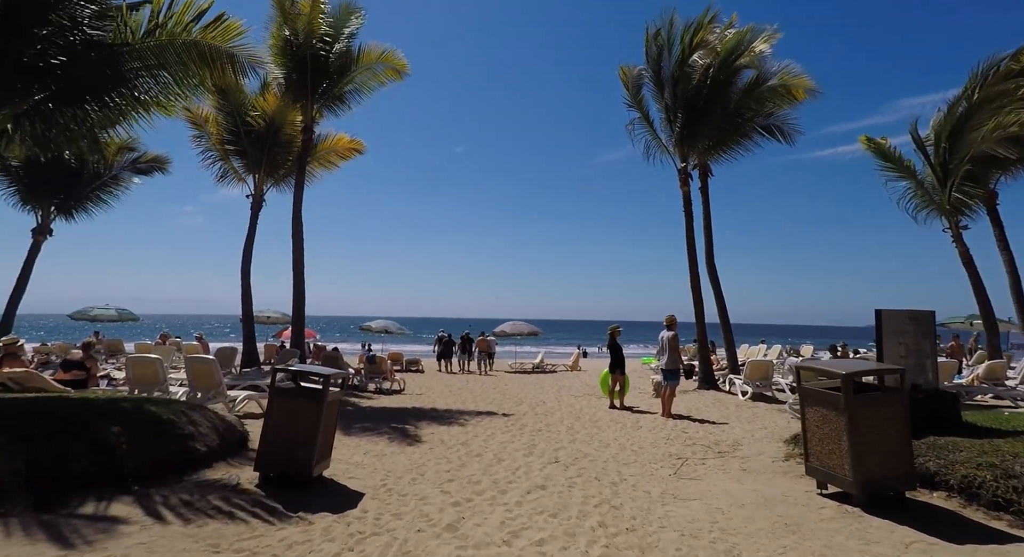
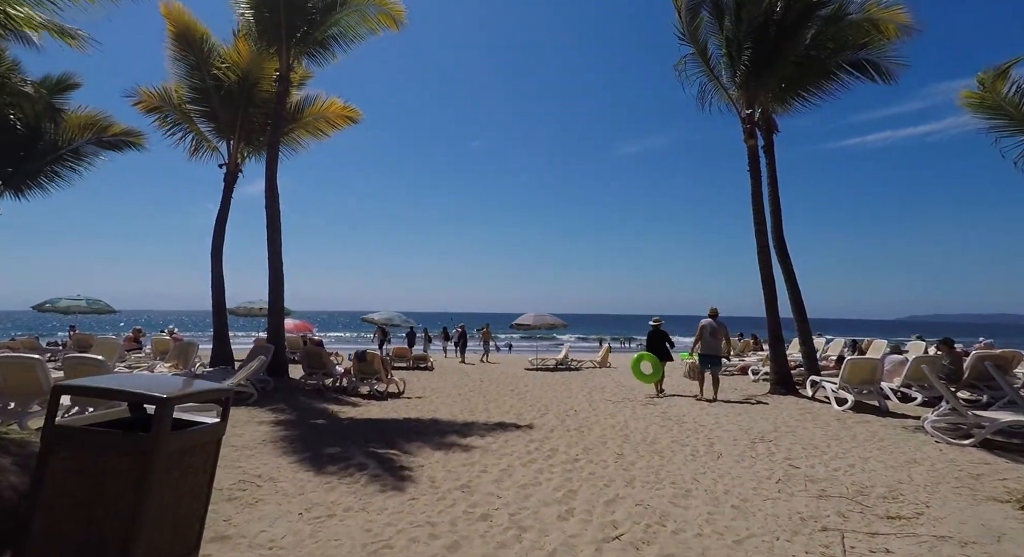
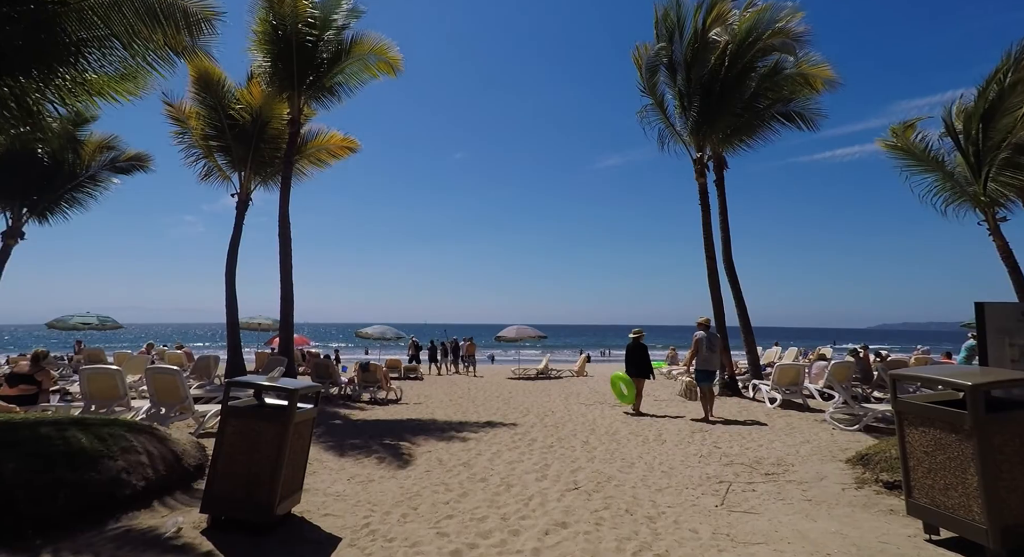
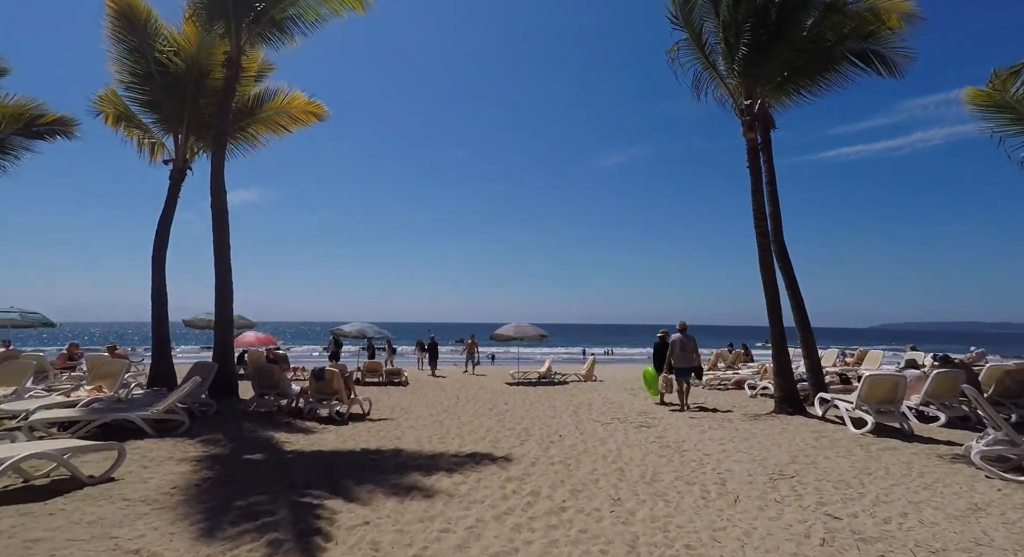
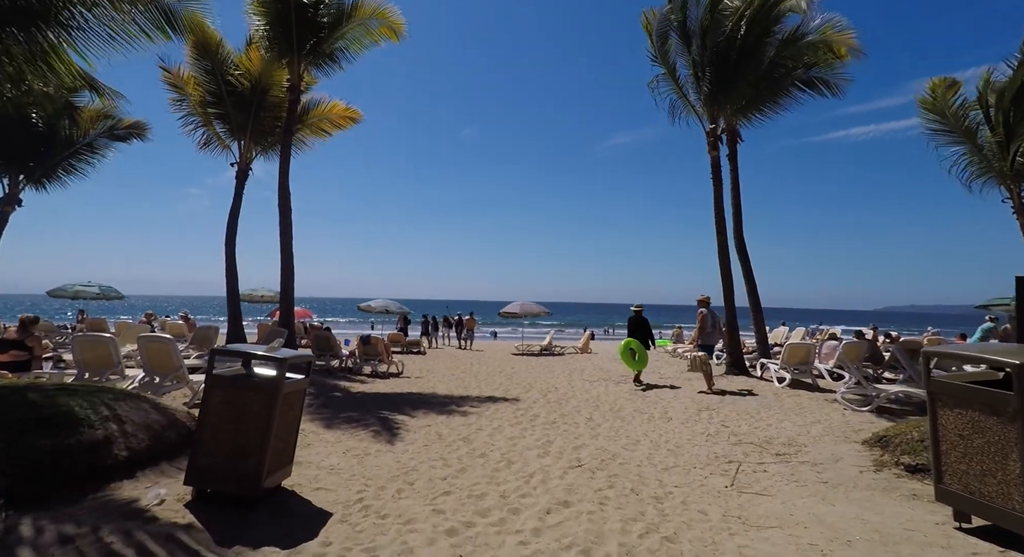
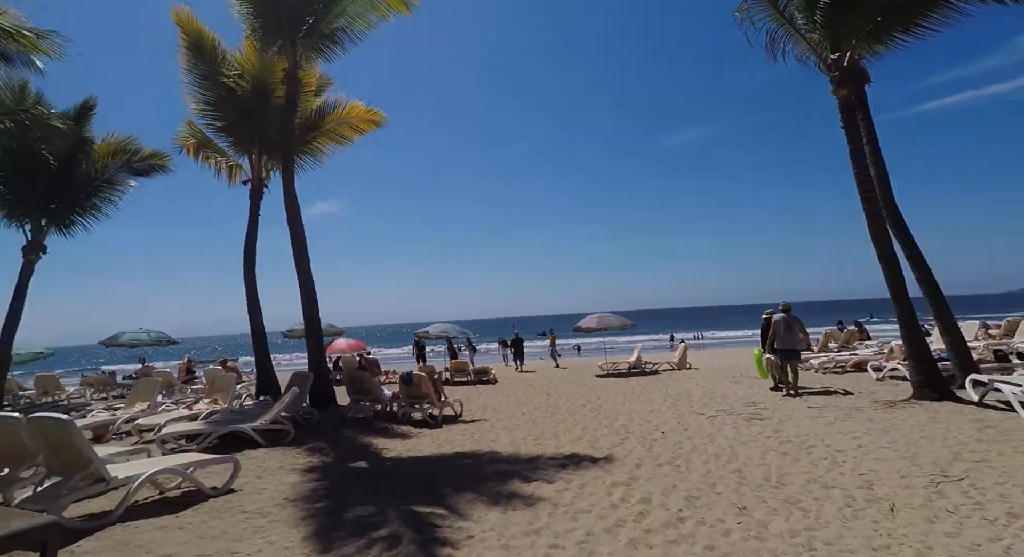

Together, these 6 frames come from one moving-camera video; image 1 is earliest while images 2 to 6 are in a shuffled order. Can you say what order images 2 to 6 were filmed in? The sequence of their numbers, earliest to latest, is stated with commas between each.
3, 5, 2, 4, 6
